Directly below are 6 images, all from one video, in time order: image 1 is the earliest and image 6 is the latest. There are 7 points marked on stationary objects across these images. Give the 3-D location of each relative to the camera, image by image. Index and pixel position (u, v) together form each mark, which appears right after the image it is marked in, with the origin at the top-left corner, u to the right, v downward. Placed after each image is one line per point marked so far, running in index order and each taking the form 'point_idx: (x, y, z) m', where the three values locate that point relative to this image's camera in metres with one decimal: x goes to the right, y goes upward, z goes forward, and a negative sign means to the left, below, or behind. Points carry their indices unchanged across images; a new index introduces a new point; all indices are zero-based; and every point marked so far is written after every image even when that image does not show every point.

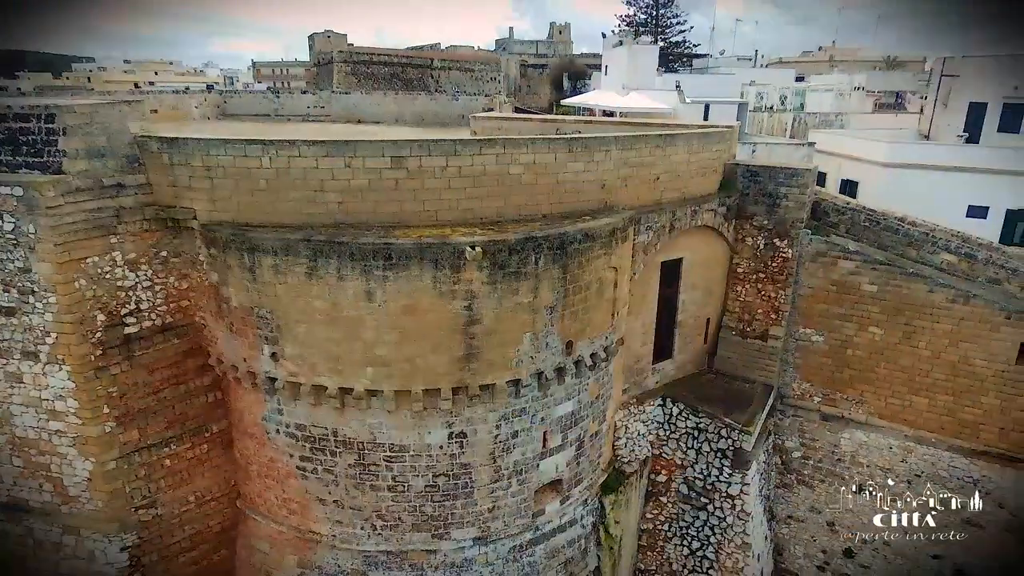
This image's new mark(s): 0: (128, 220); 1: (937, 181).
0: (-4.1, +0.7, +6.7) m
1: (+8.0, +1.9, +11.6) m
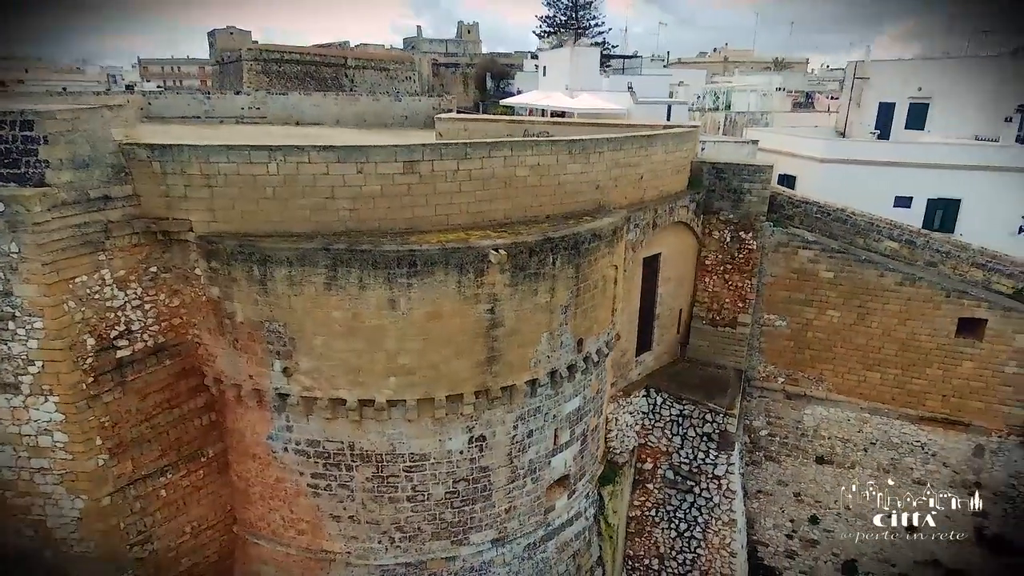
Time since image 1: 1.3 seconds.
0: (-3.9, +0.5, +6.2) m
1: (+7.3, +2.3, +12.7) m
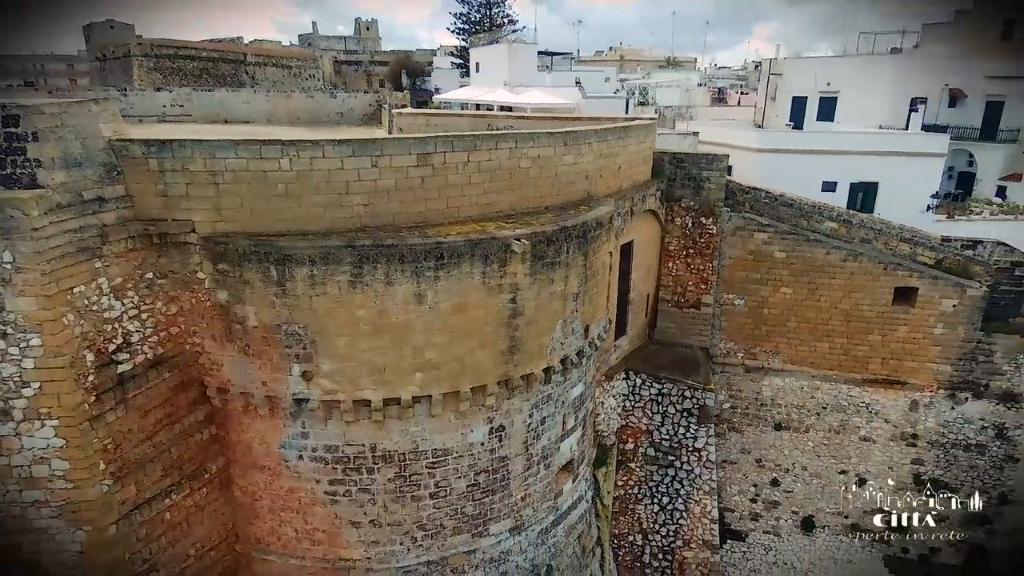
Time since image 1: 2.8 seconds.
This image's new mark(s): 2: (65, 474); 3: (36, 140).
0: (-3.6, +0.4, +5.7) m
1: (+6.3, +2.8, +13.9) m
2: (-4.0, -1.6, +5.6) m
3: (-3.9, +1.2, +5.1) m
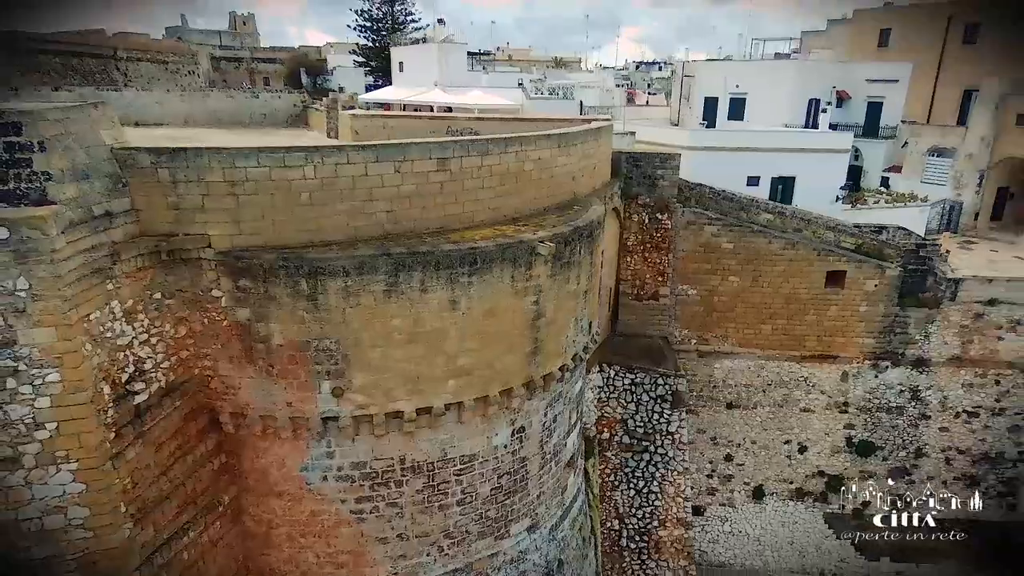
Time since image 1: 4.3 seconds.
0: (-3.1, +0.2, +5.1) m
1: (+5.1, +3.0, +14.9) m
2: (-3.4, -1.9, +5.0) m
3: (-3.4, +1.0, +4.6) m
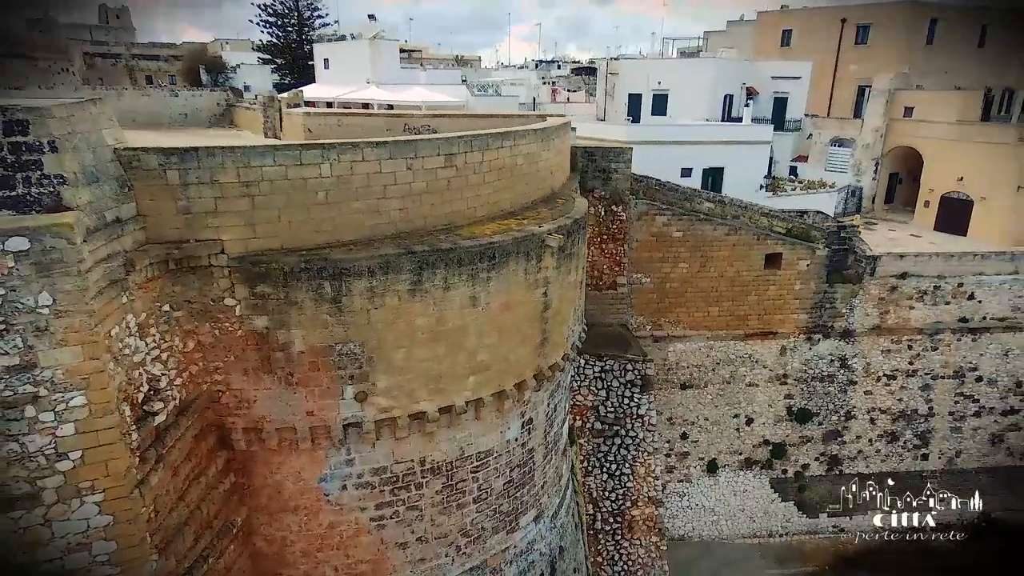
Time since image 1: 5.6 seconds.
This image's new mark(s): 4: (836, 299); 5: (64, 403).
0: (-2.8, +0.2, +4.7) m
1: (+3.7, +3.3, +15.6) m
2: (-2.9, -2.0, +4.6) m
3: (-3.0, +0.9, +4.1) m
4: (+6.7, -0.2, +13.1) m
5: (-2.9, -0.8, +4.2) m
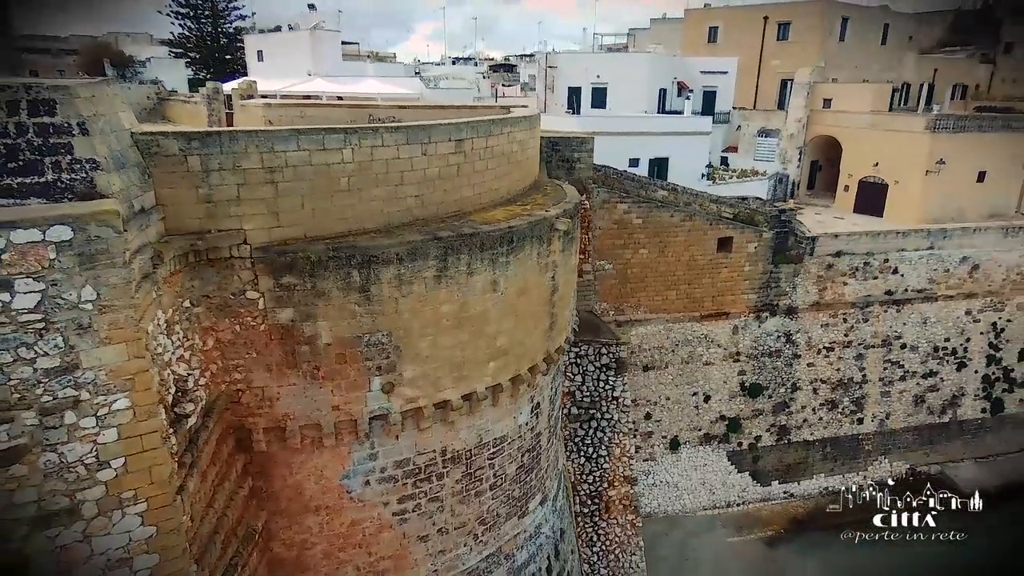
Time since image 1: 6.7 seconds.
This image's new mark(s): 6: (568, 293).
0: (-2.4, +0.2, +4.4) m
1: (+2.4, +3.7, +16.0) m
2: (-2.4, -1.9, +4.3) m
3: (-2.6, +0.9, +3.8) m
4: (+5.9, +0.2, +14.0) m
5: (-2.5, -0.7, +3.8) m
6: (+0.6, -0.1, +7.3) m
